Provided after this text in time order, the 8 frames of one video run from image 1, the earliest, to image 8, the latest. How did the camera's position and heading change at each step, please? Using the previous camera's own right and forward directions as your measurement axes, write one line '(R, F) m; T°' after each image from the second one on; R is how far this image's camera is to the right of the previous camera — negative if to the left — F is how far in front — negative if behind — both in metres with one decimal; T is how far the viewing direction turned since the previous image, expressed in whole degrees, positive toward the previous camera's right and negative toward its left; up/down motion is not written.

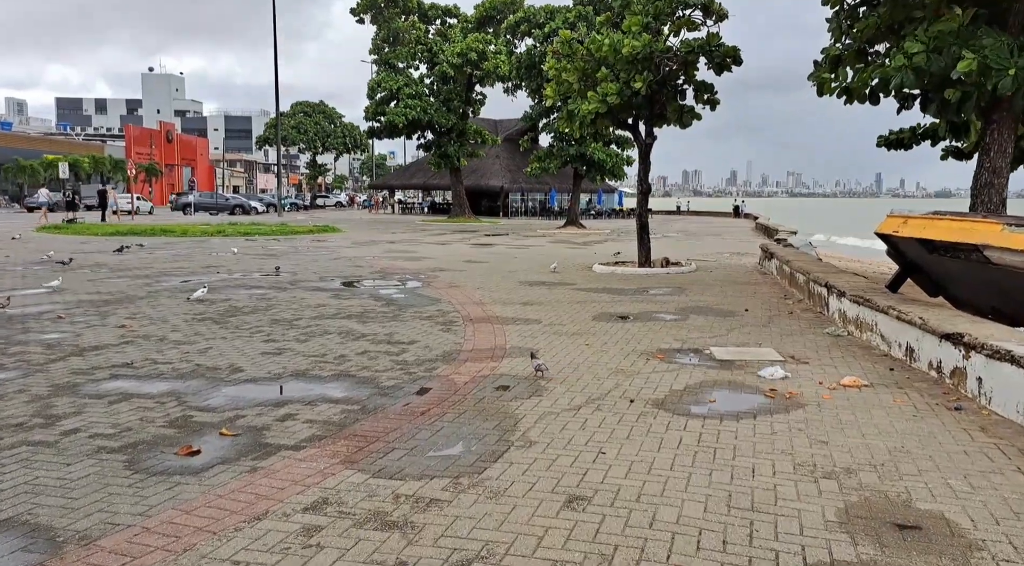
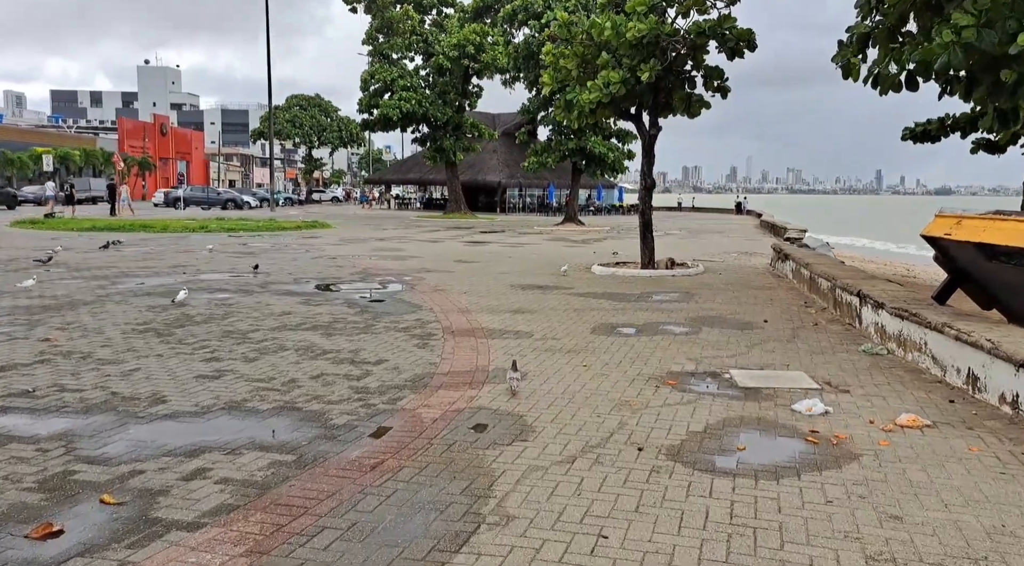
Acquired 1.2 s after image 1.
(+0.1, +1.3) m; 0°
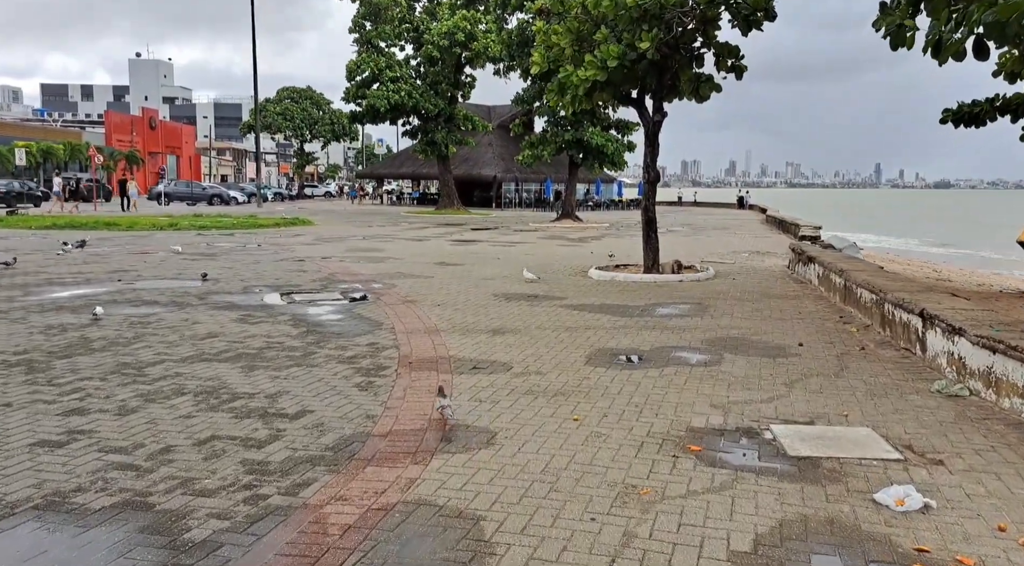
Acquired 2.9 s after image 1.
(+0.2, +1.9) m; 0°
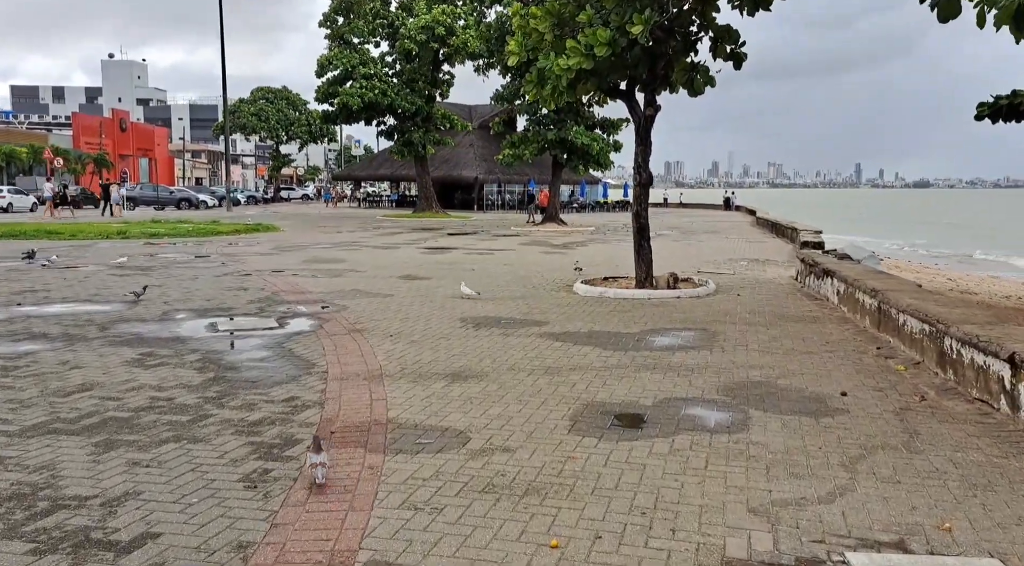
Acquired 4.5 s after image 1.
(+0.2, +1.9) m; +1°
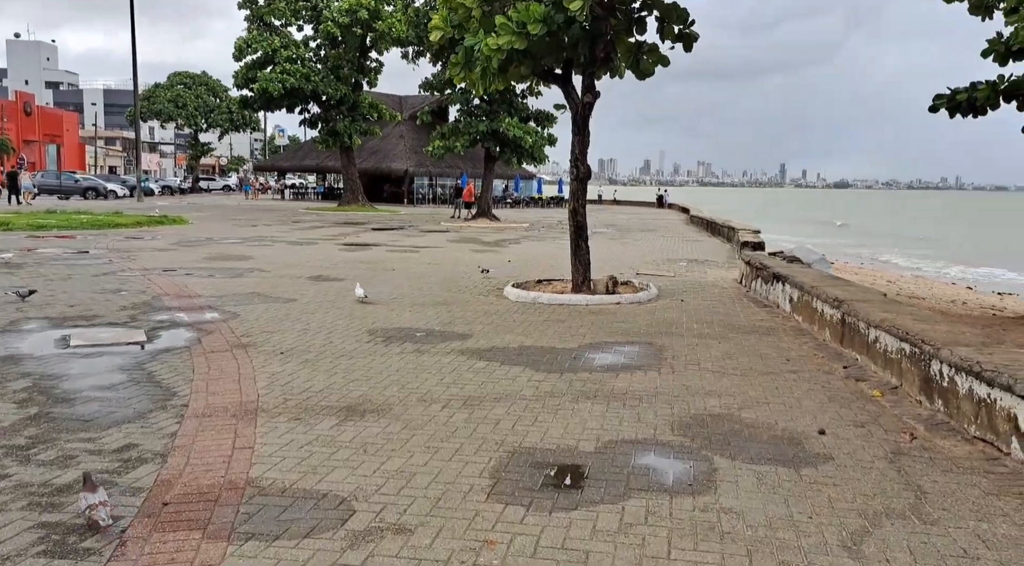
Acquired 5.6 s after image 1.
(+0.1, +1.3) m; +5°
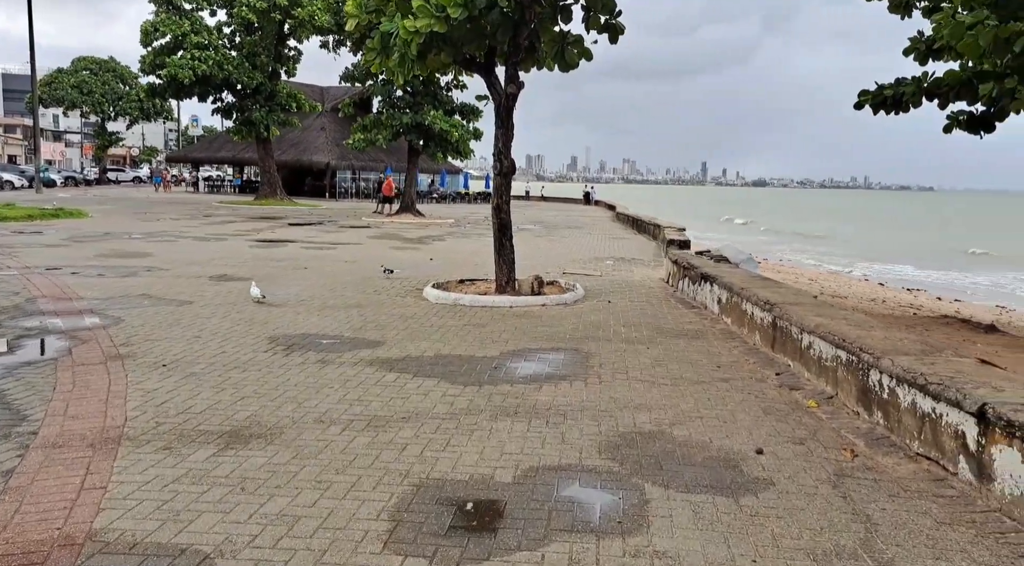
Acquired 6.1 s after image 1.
(+0.1, +0.6) m; +5°
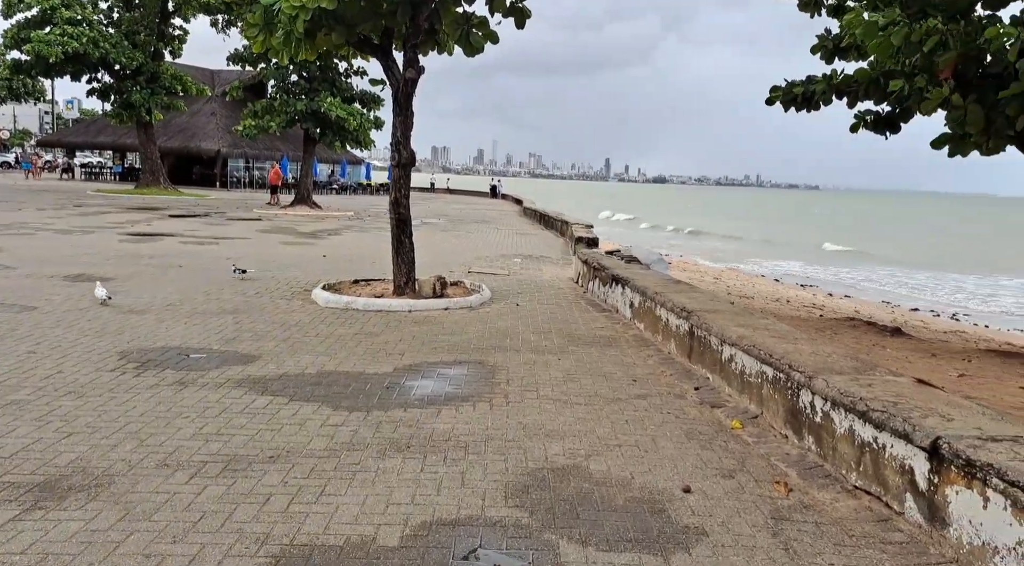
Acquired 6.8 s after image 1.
(+0.1, +0.8) m; +7°
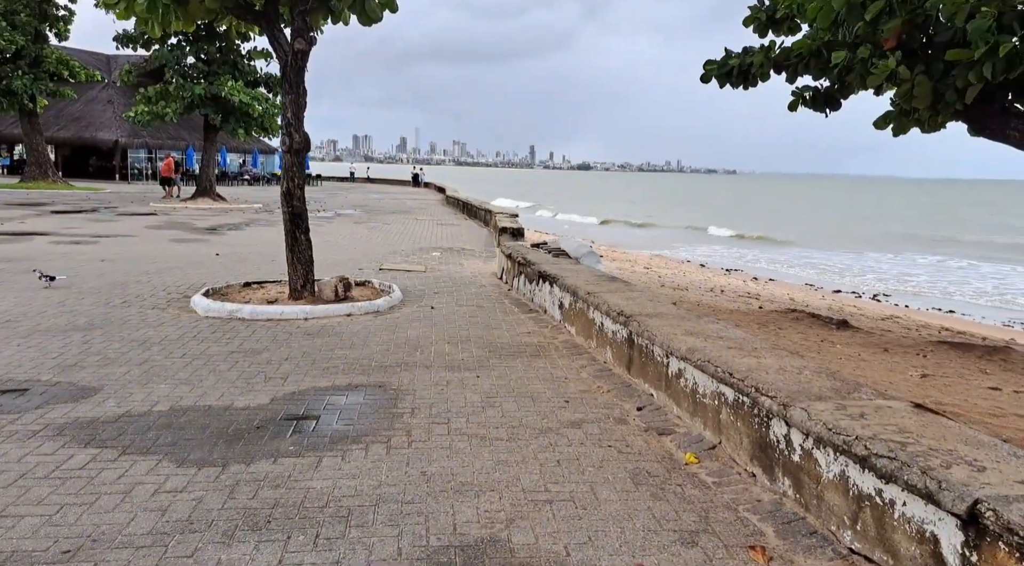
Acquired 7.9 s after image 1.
(+0.2, +1.2) m; +5°
